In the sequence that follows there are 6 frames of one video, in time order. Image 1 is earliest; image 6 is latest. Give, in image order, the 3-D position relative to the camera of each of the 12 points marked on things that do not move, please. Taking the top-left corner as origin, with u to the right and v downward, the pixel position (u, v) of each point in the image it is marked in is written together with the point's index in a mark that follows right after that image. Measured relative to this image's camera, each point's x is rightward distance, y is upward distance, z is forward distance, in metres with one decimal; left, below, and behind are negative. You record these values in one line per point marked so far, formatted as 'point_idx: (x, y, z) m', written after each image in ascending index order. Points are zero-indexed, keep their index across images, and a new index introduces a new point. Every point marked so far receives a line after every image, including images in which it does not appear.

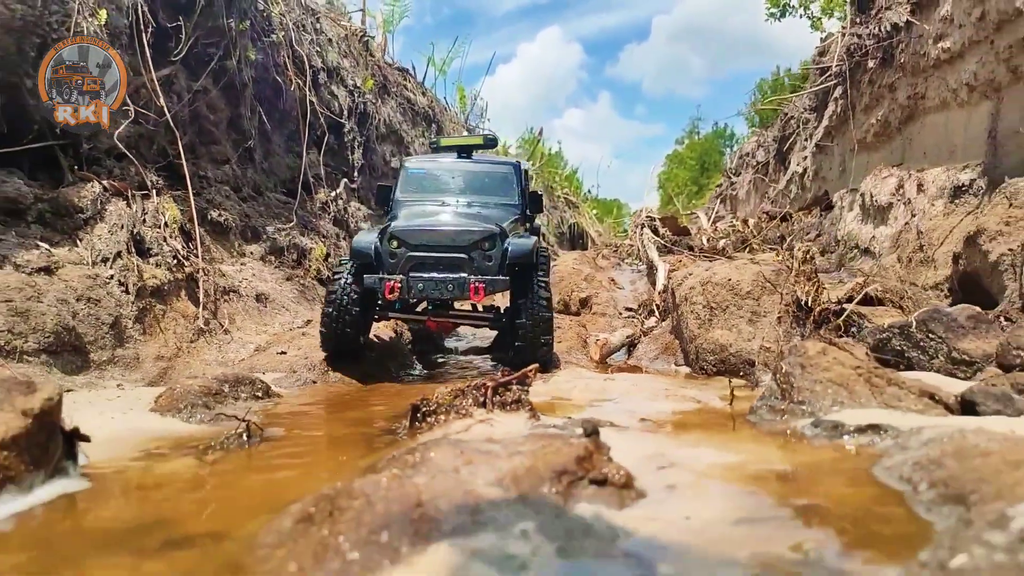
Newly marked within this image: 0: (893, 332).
0: (+2.8, -0.3, +4.2) m
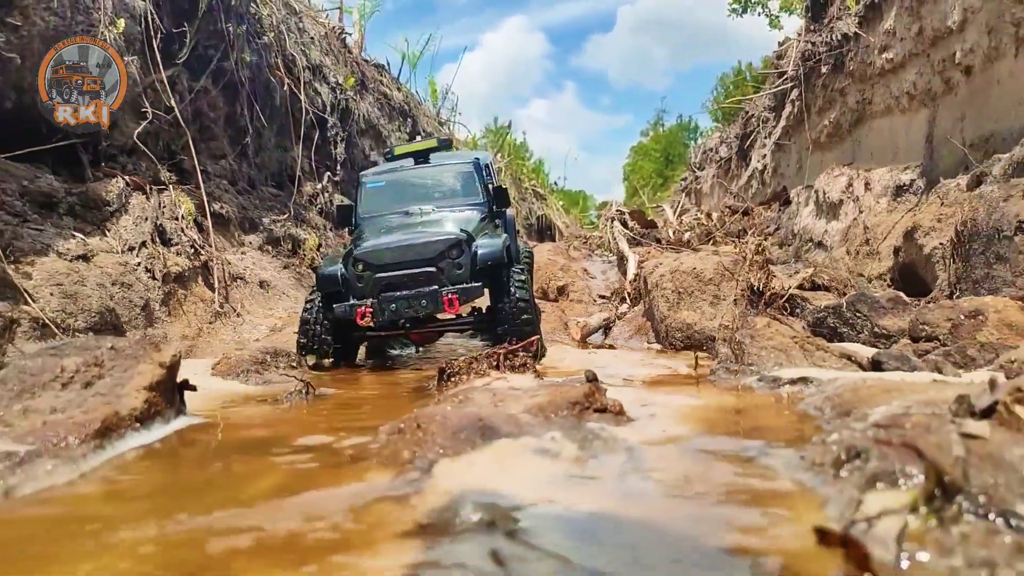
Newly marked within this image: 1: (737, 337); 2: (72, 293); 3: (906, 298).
0: (+2.8, -0.2, +5.1) m
1: (+1.7, -0.4, +4.6) m
2: (-4.1, 0.0, +5.5) m
3: (+3.4, -0.1, +4.9) m
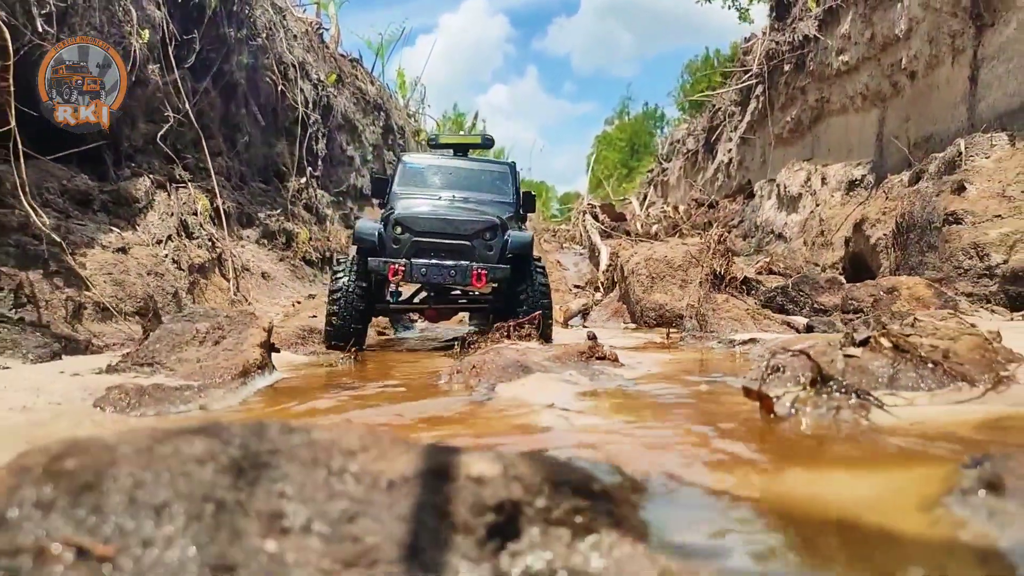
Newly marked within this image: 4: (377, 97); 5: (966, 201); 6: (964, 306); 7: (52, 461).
0: (+2.8, 0.0, +6.3) m
1: (+1.7, -0.3, +5.7) m
2: (-4.1, +0.1, +6.2) m
3: (+3.4, +0.1, +6.1) m
4: (-3.5, +5.2, +15.4) m
5: (+5.8, +1.1, +7.5) m
6: (+4.4, -0.2, +5.6) m
7: (-0.9, -0.4, +1.2) m
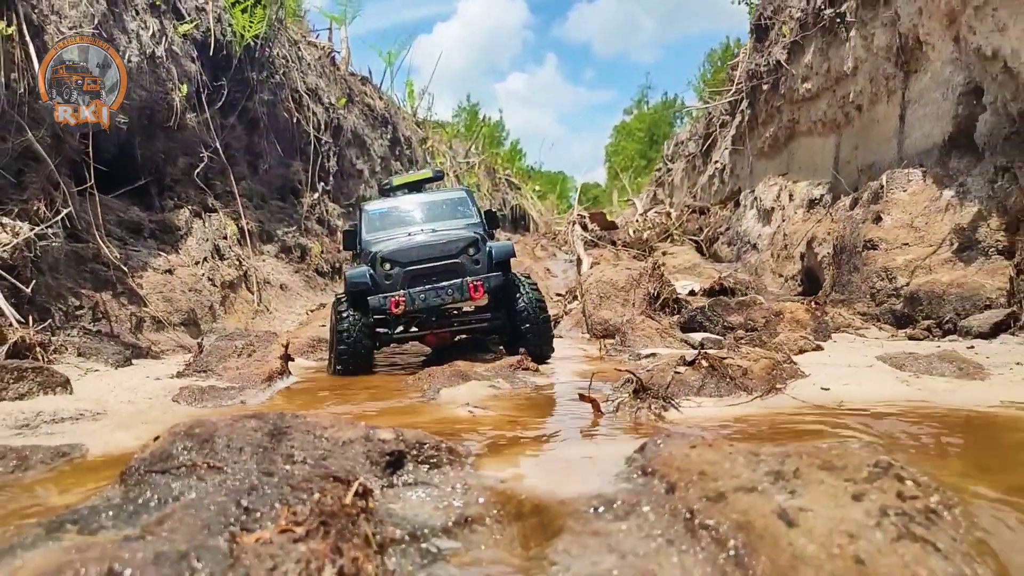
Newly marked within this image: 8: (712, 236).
0: (+2.4, -0.3, +7.7) m
1: (+1.3, -0.5, +7.1) m
2: (-4.5, -0.1, +7.8) m
3: (+3.0, -0.2, +7.5) m
4: (-3.7, +5.1, +16.9) m
5: (+5.5, +0.9, +8.8) m
6: (+4.0, -0.4, +7.0) m
7: (-1.5, -0.6, +2.7) m
8: (+6.2, +1.6, +18.2) m
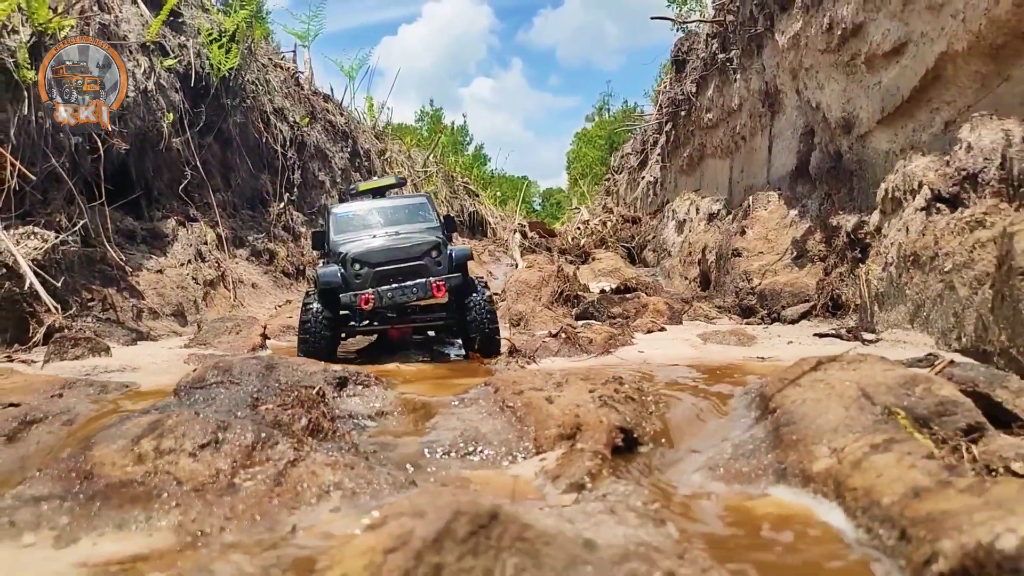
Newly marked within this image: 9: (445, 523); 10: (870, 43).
0: (+1.3, -0.3, +9.6) m
1: (+0.2, -0.5, +9.0) m
2: (-5.6, -0.1, +9.3) m
3: (+1.9, -0.2, +9.5) m
4: (-5.3, +5.0, +18.5) m
5: (+4.3, +0.9, +11.0) m
6: (+3.0, -0.4, +9.1) m
7: (-2.2, -0.6, +4.4) m
8: (+4.4, +1.5, +20.4) m
9: (-0.2, -0.8, +2.2) m
10: (+5.1, +3.5, +8.5) m
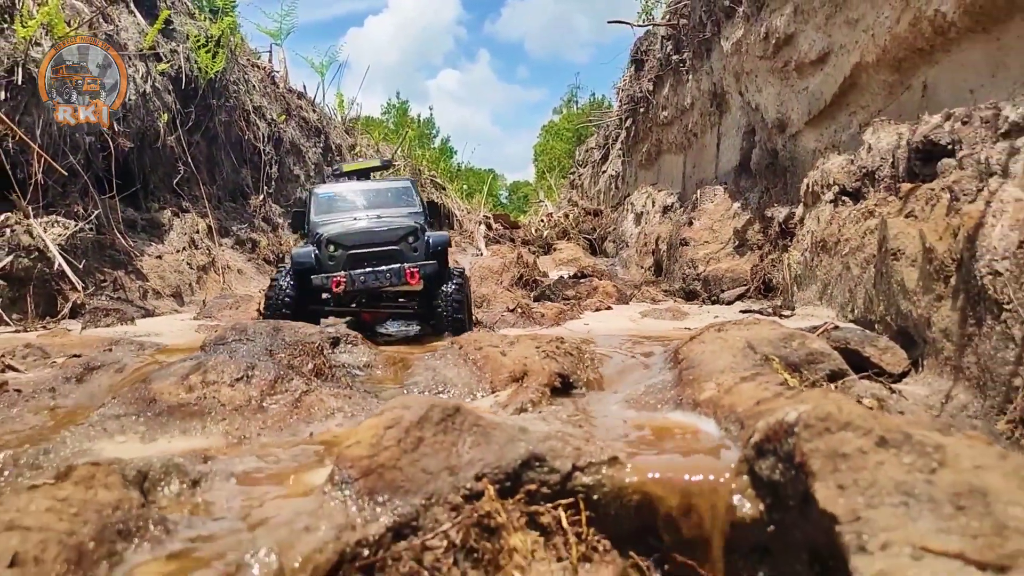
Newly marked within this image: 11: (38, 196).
0: (+0.8, 0.0, +10.7) m
1: (-0.3, -0.2, +10.0) m
2: (-6.1, +0.1, +10.1) m
3: (+1.4, +0.1, +10.5) m
4: (-6.2, +5.4, +19.2) m
5: (+3.7, +1.2, +12.1) m
6: (+2.5, -0.1, +10.2) m
7: (-2.5, -0.4, +5.3) m
8: (+3.4, +2.0, +21.6) m
9: (-0.5, -0.7, +3.1) m
10: (+4.6, +3.8, +9.6) m
11: (-6.8, +1.3, +8.4) m
